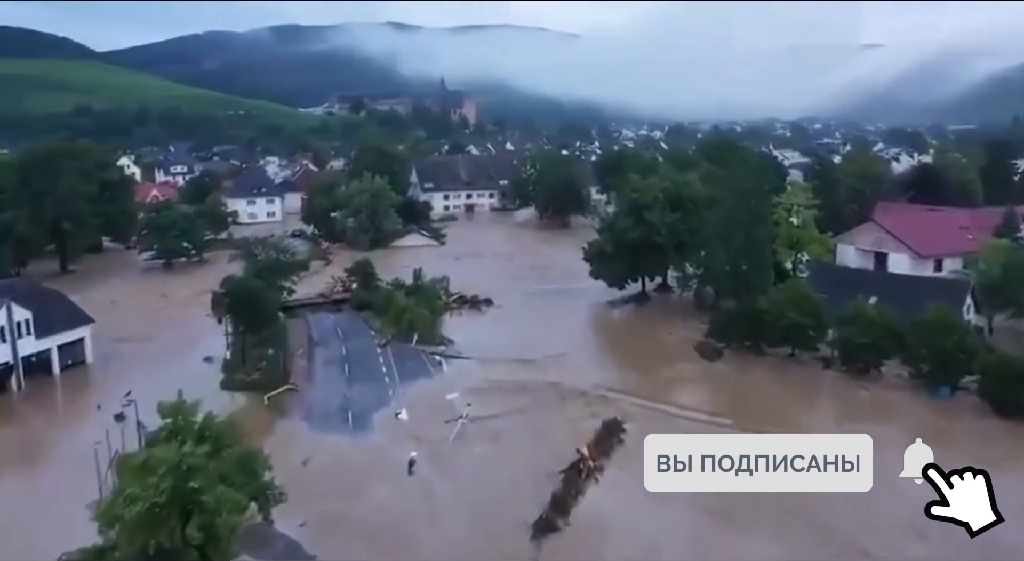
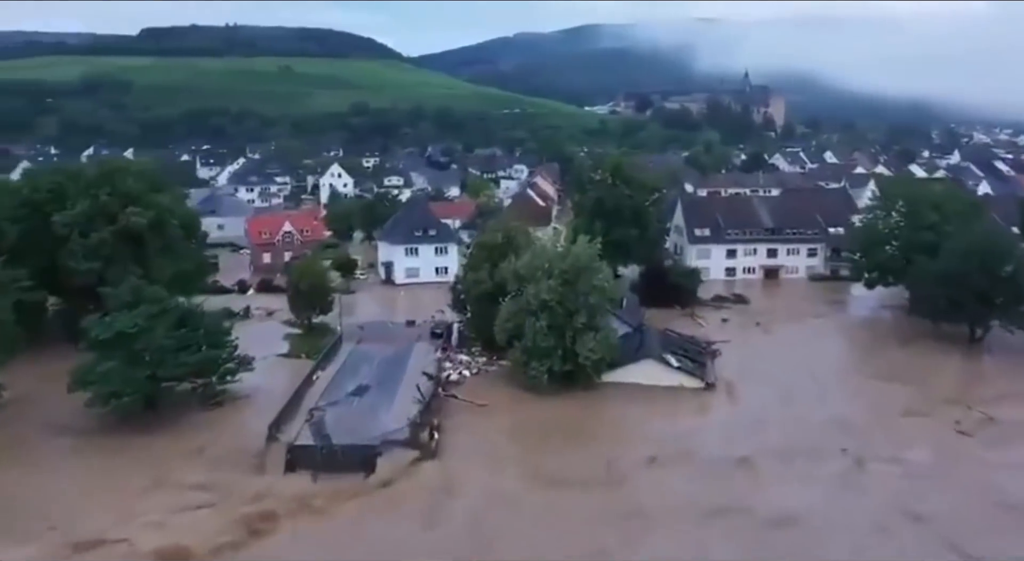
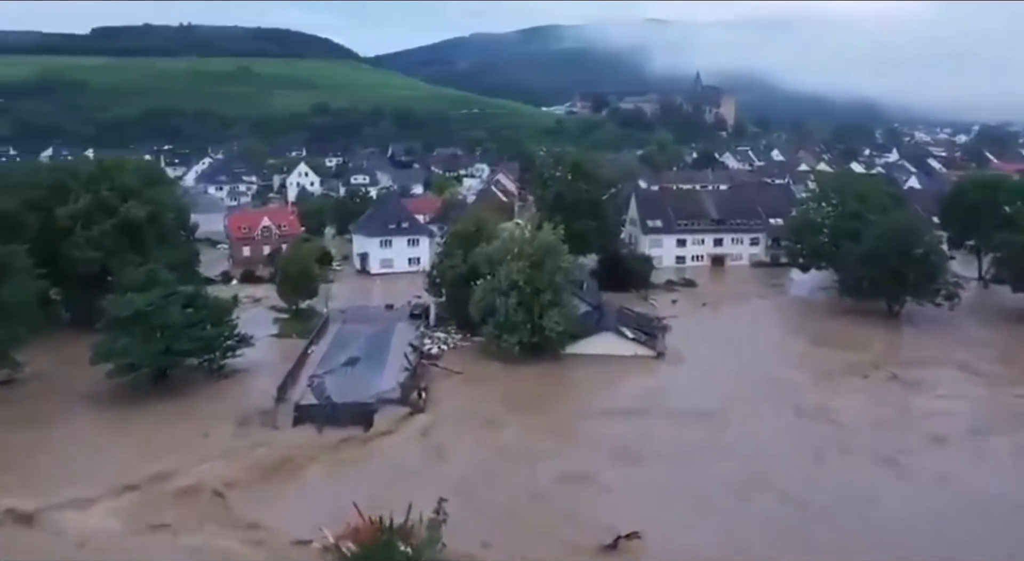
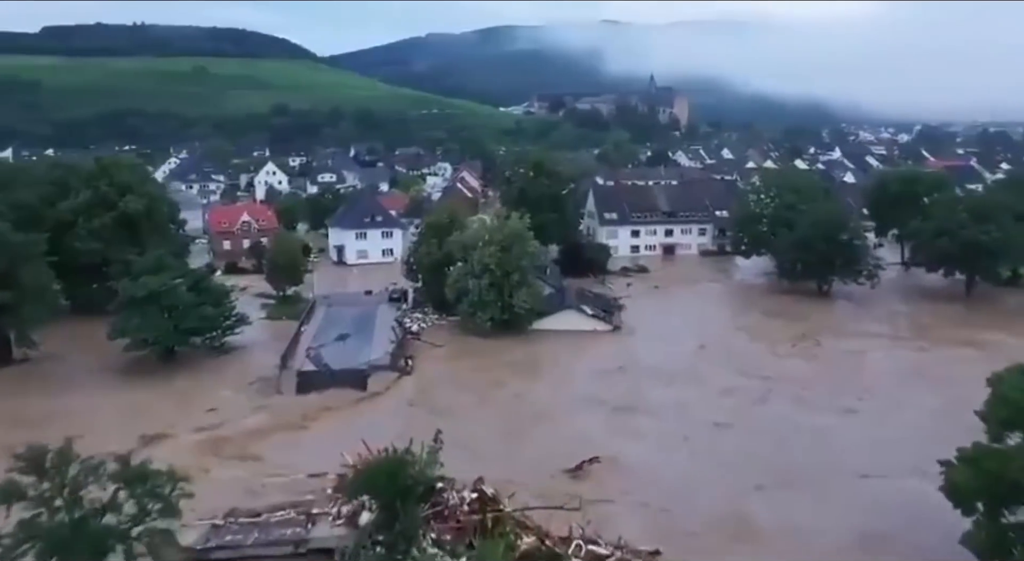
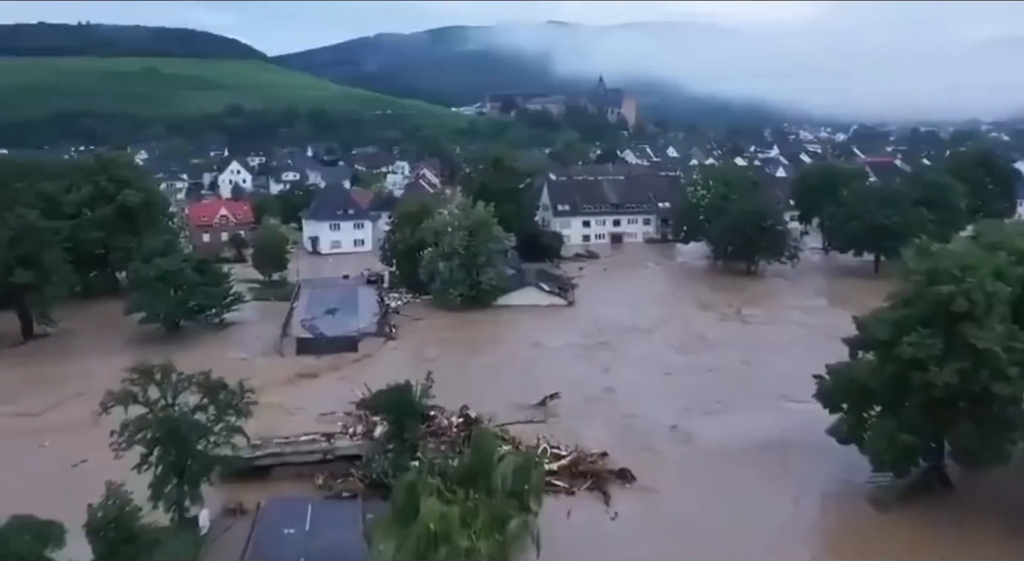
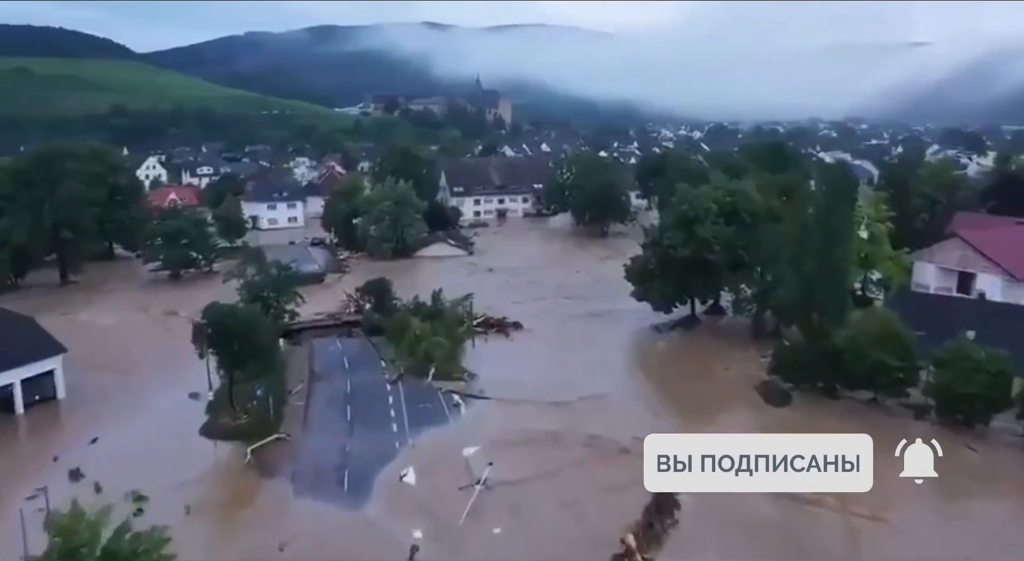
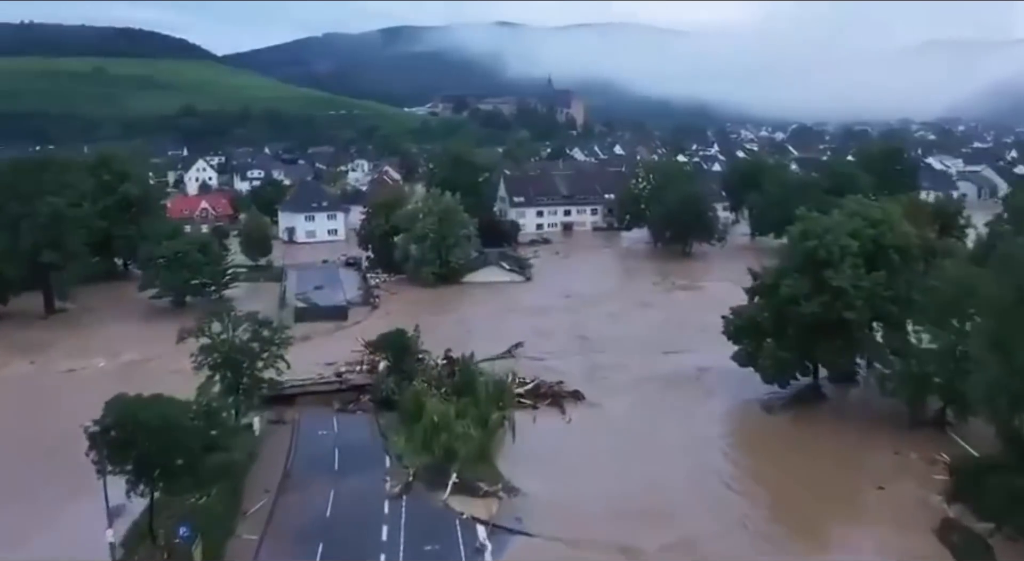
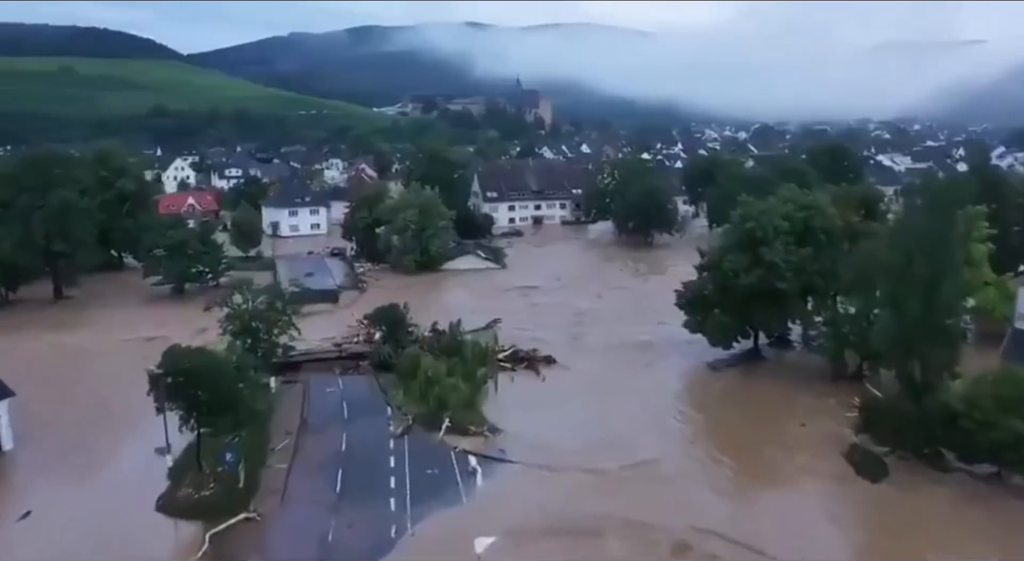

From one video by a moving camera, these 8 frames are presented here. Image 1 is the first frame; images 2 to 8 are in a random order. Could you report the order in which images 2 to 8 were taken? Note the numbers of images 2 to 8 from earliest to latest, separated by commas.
6, 8, 7, 5, 4, 3, 2
